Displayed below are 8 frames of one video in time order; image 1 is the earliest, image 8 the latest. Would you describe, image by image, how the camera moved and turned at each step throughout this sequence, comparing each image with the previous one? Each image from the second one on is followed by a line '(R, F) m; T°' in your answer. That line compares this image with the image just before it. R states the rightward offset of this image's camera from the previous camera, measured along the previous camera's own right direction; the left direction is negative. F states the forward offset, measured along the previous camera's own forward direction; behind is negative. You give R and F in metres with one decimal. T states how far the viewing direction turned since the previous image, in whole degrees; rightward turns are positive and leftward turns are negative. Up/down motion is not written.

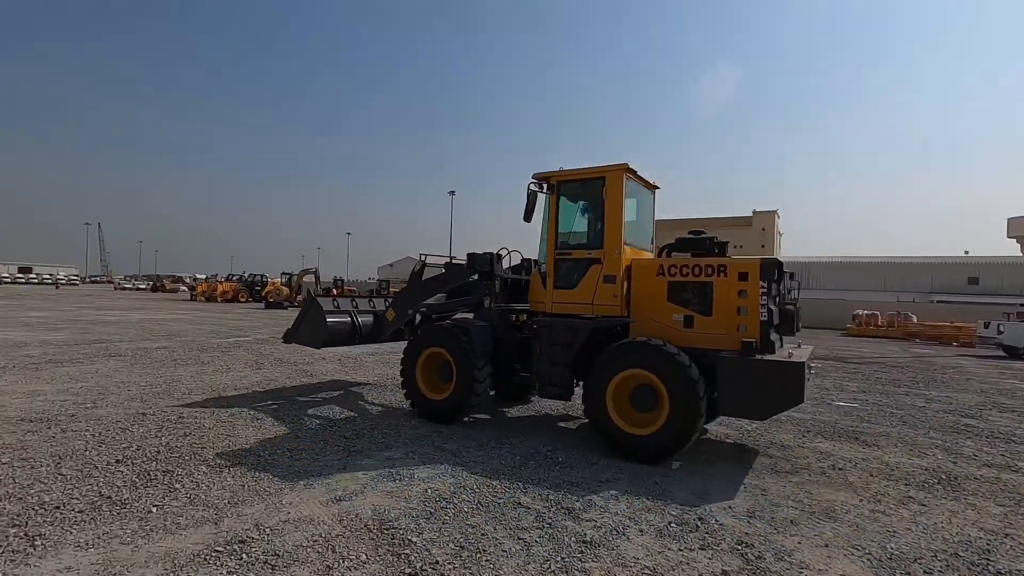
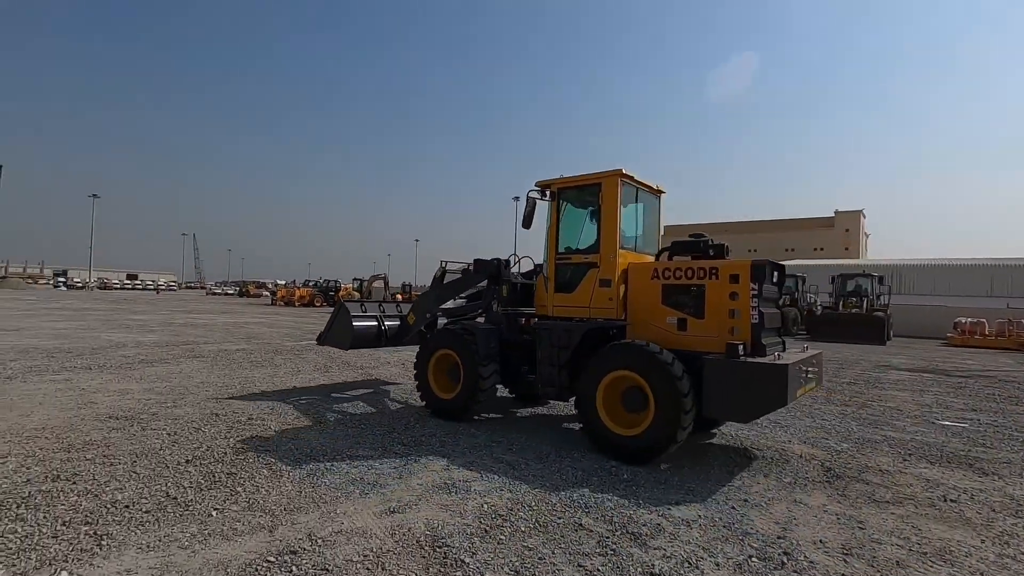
(0.0, +0.2) m; -7°
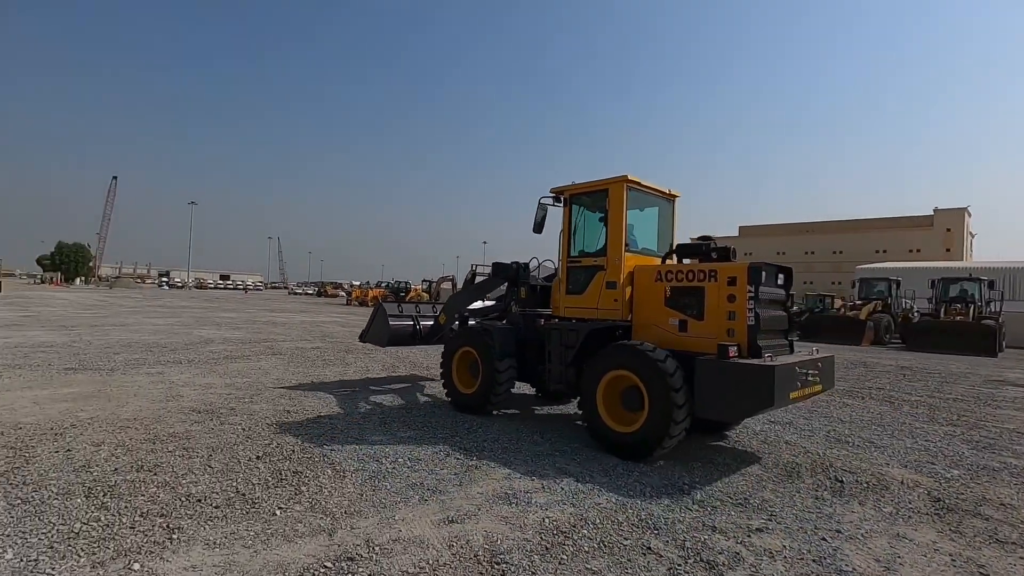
(0.0, +0.2) m; -7°
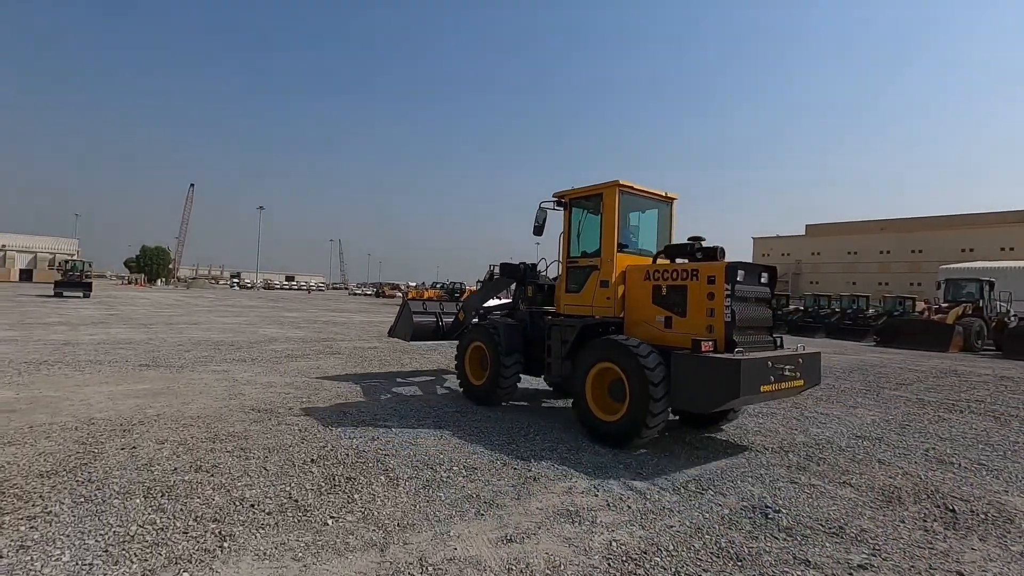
(-0.1, +0.3) m; -6°
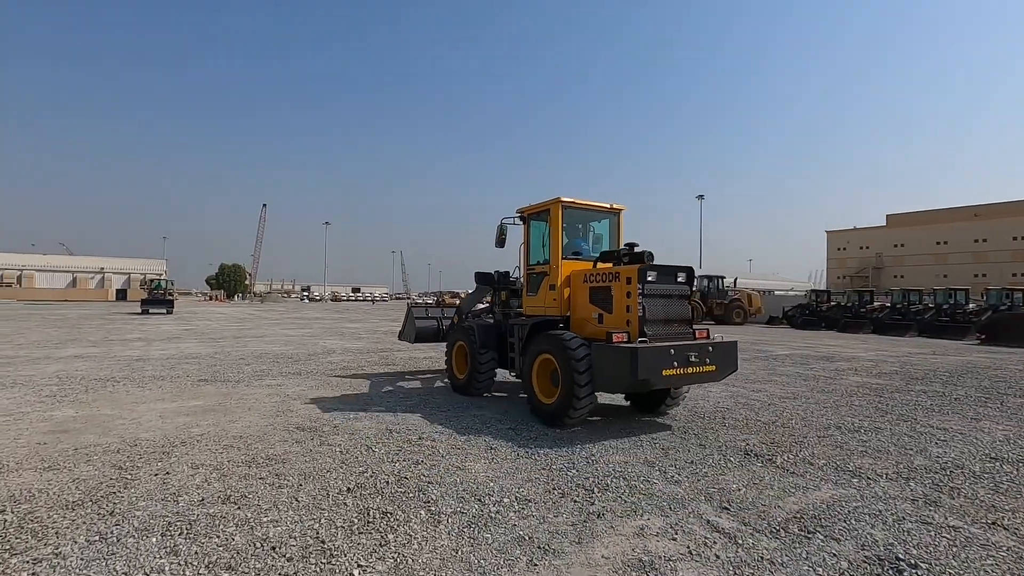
(0.0, +0.6) m; -6°
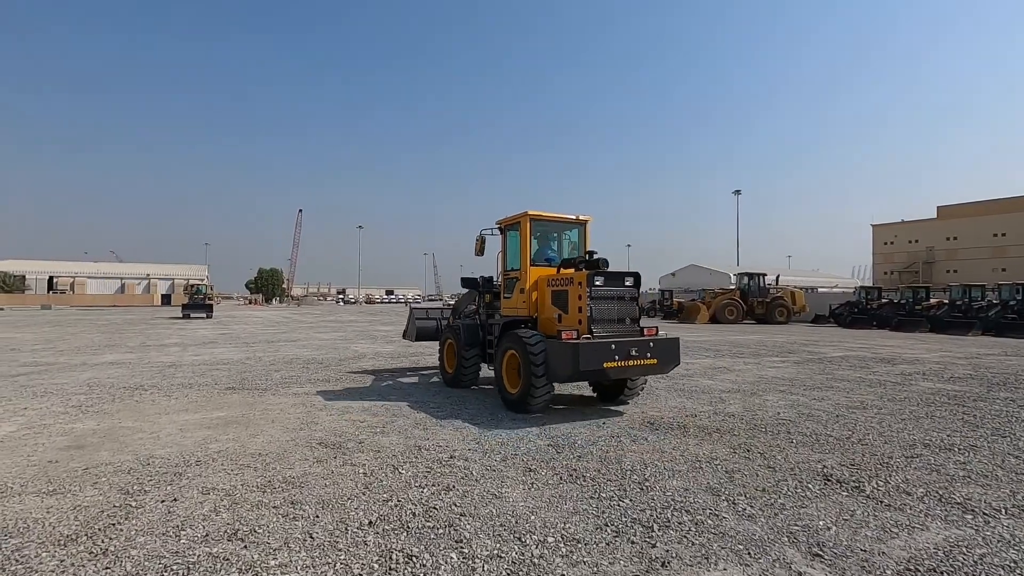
(-0.1, +0.5) m; -3°
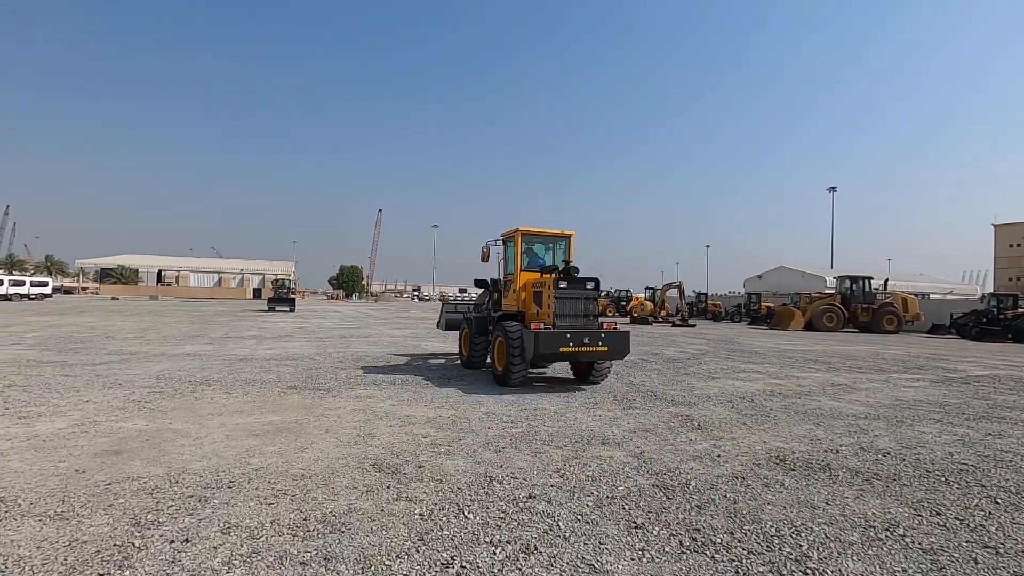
(-0.2, +1.0) m; -8°
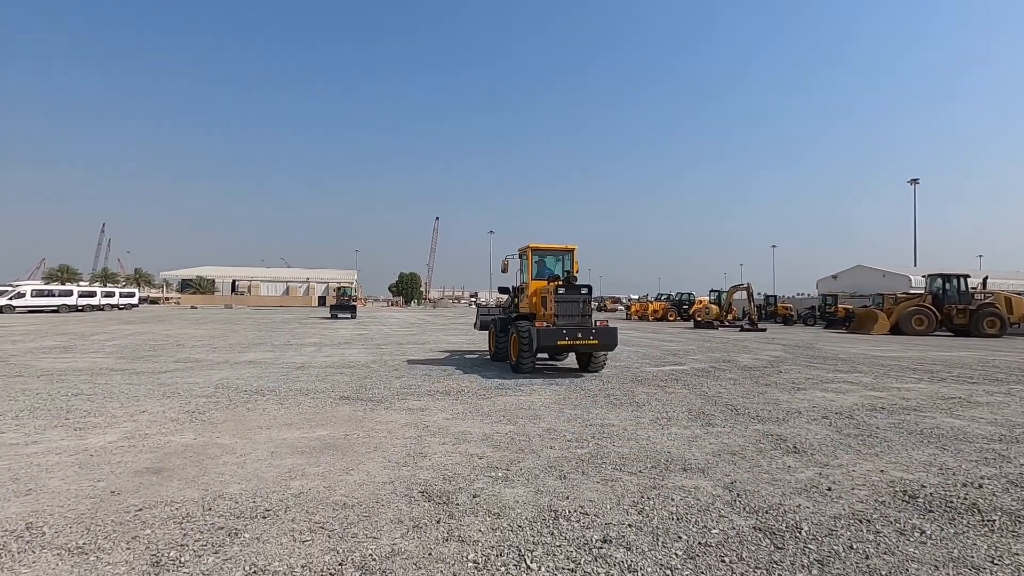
(-0.1, +0.6) m; -6°
